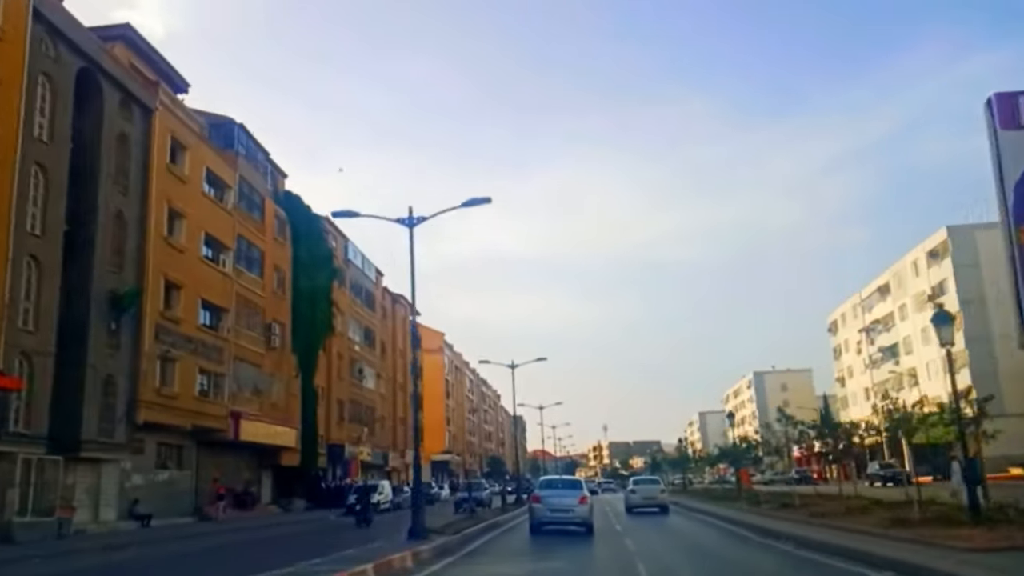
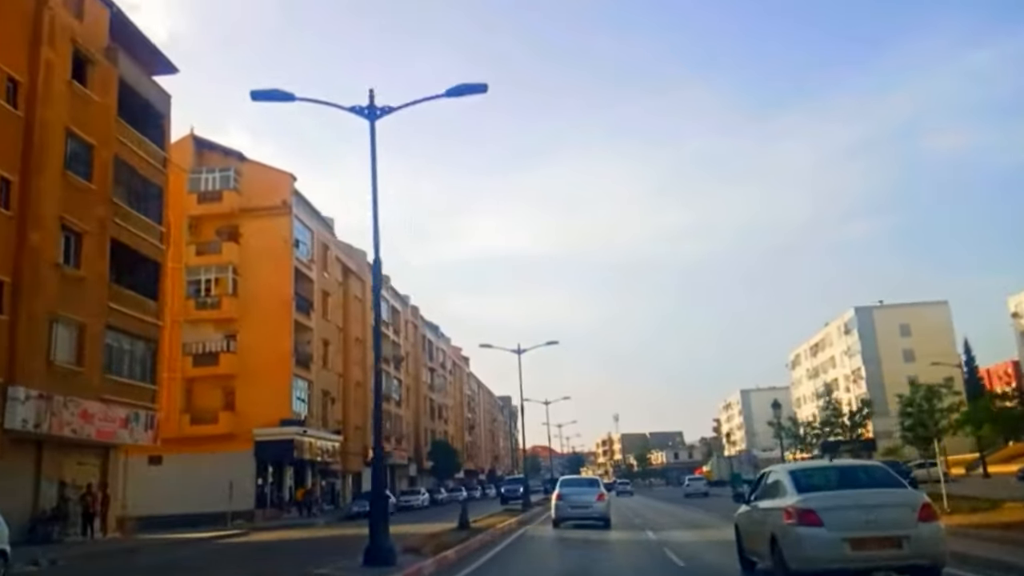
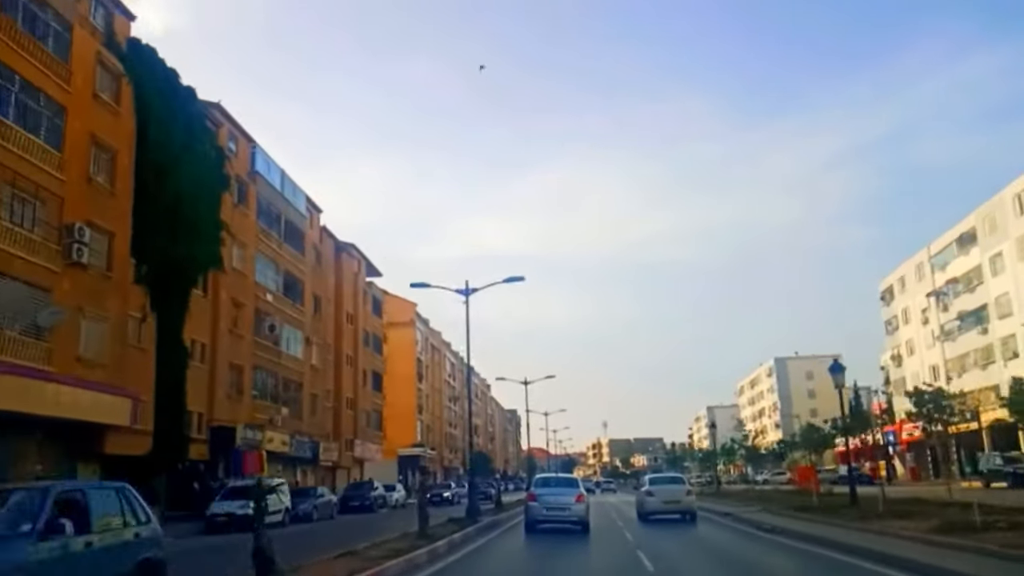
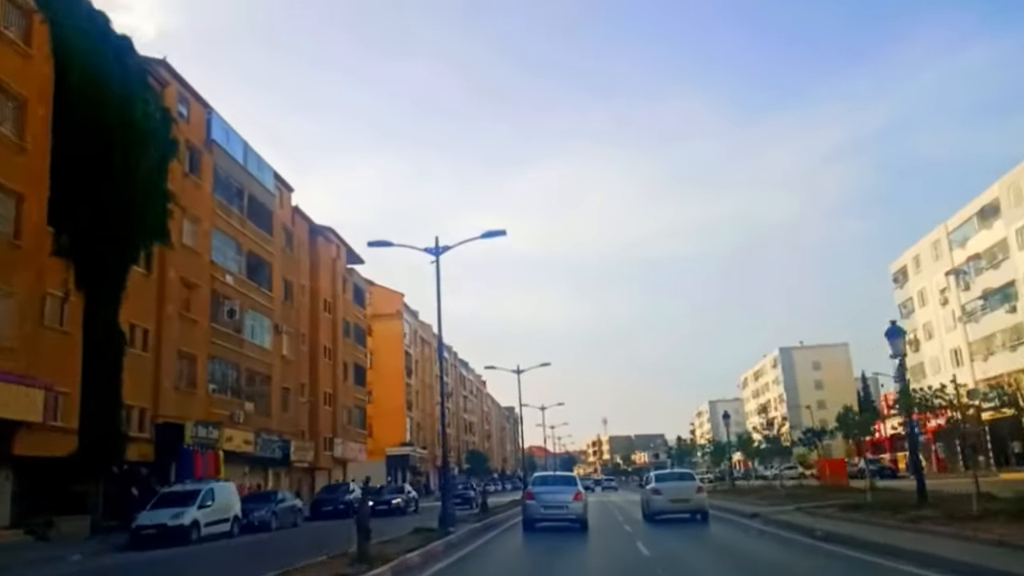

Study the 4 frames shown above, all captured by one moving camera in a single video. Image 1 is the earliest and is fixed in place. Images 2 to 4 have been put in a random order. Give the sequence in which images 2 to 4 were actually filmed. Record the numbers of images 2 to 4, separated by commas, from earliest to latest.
3, 4, 2
